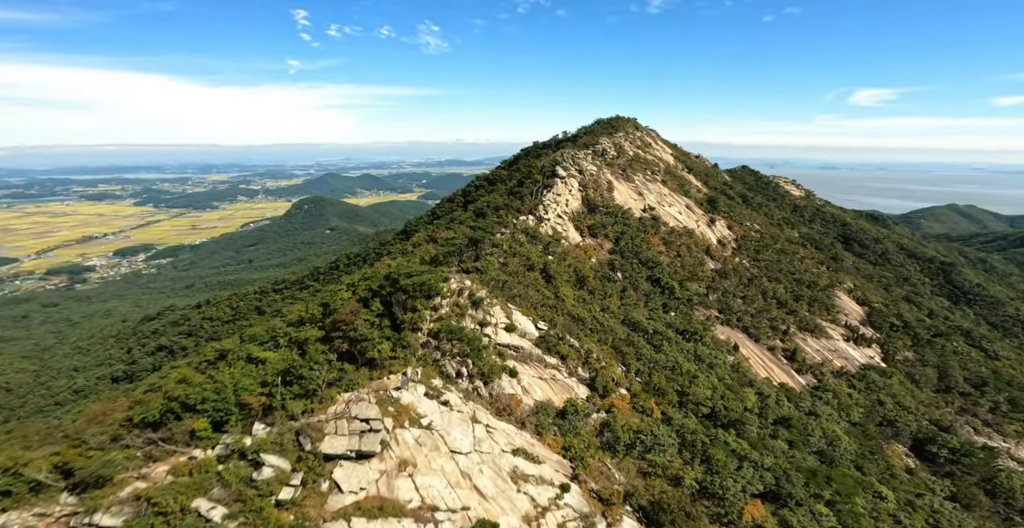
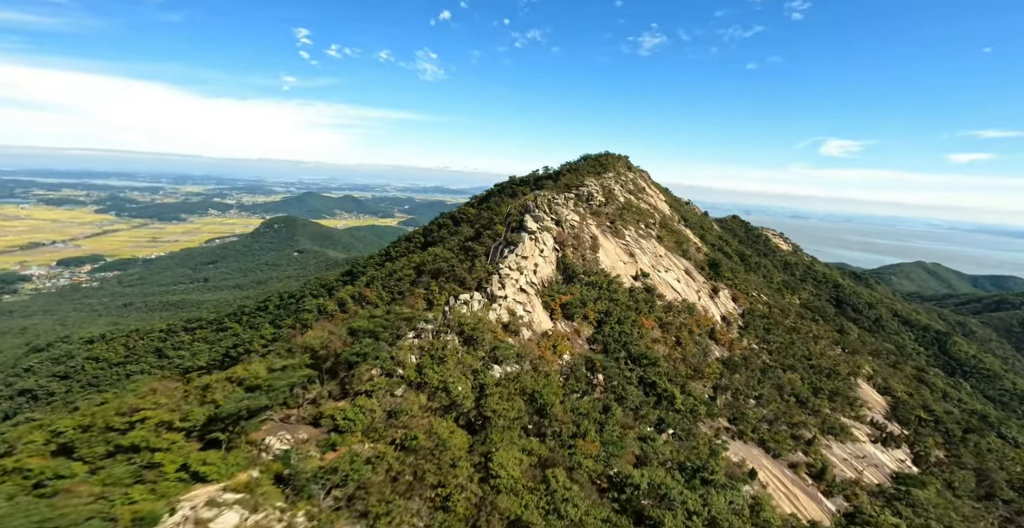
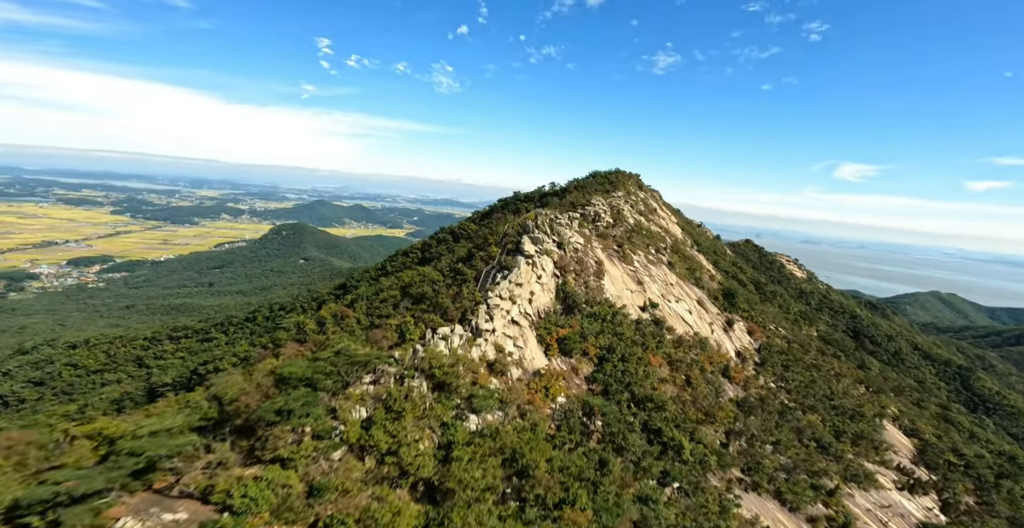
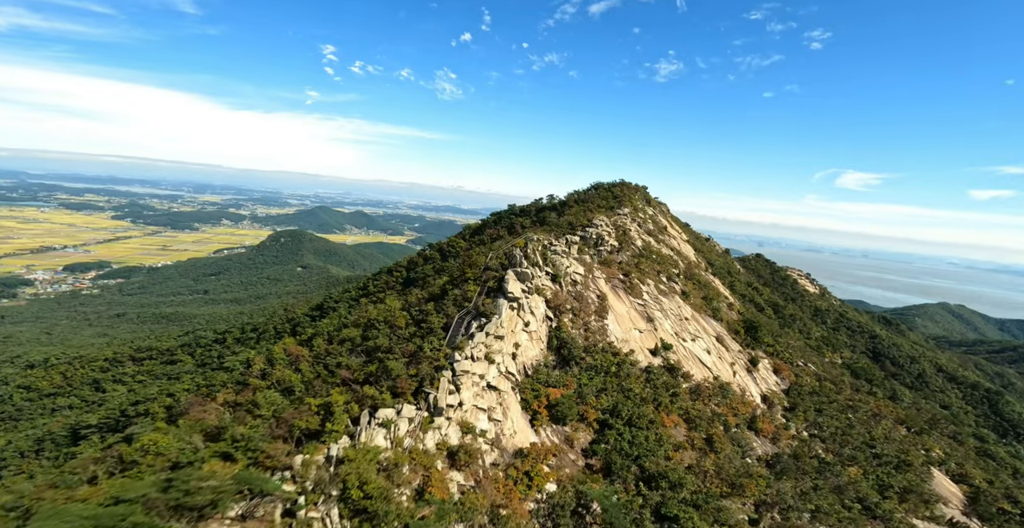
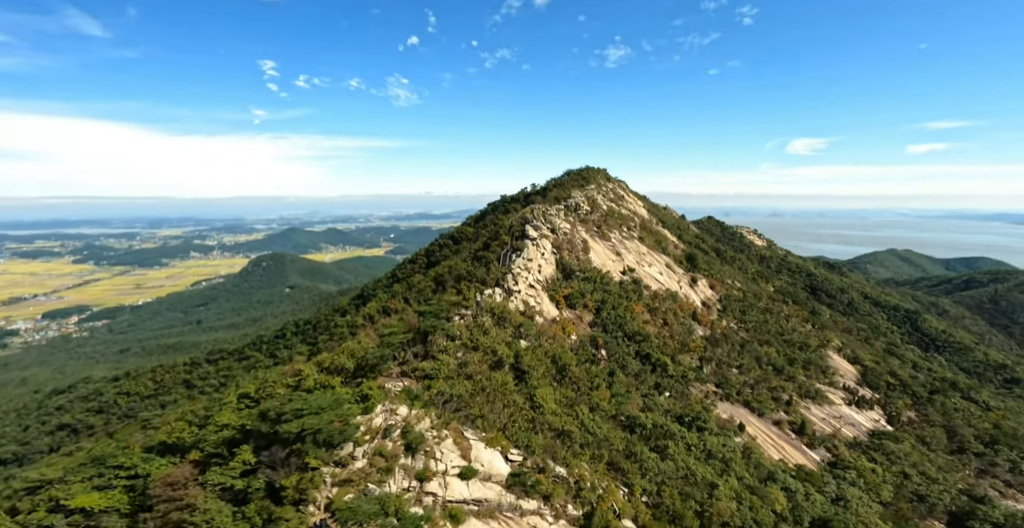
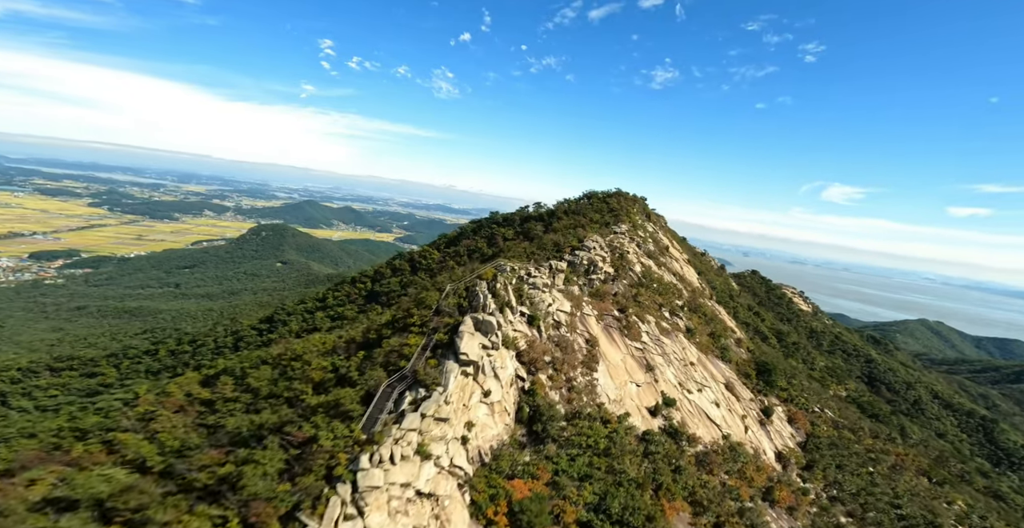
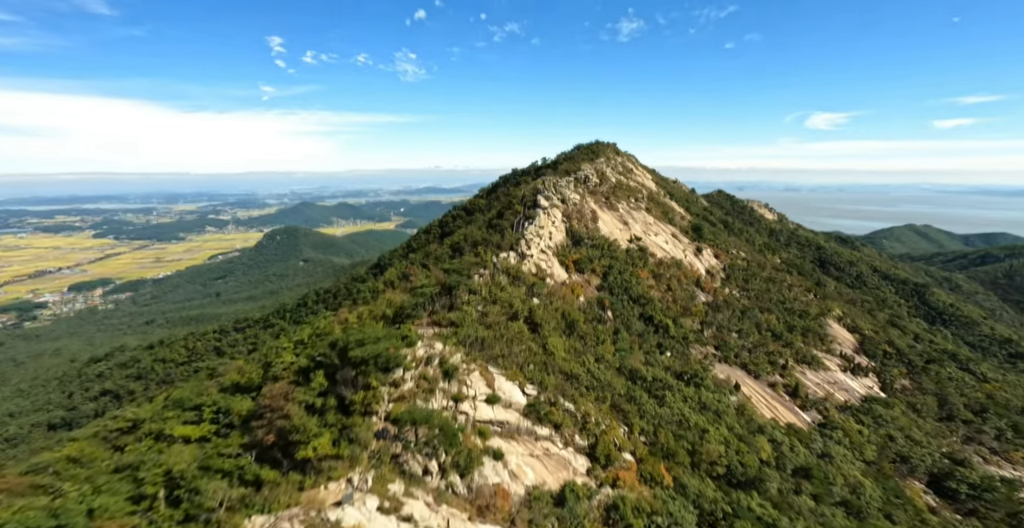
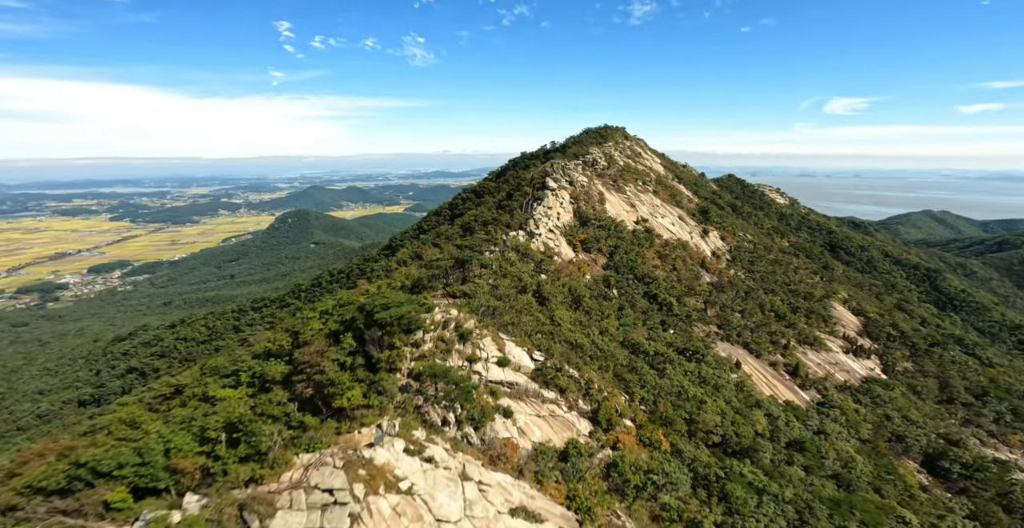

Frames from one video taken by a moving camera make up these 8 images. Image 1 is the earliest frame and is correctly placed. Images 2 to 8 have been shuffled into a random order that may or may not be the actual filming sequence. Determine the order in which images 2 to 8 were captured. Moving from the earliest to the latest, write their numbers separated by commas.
8, 7, 5, 2, 3, 4, 6
